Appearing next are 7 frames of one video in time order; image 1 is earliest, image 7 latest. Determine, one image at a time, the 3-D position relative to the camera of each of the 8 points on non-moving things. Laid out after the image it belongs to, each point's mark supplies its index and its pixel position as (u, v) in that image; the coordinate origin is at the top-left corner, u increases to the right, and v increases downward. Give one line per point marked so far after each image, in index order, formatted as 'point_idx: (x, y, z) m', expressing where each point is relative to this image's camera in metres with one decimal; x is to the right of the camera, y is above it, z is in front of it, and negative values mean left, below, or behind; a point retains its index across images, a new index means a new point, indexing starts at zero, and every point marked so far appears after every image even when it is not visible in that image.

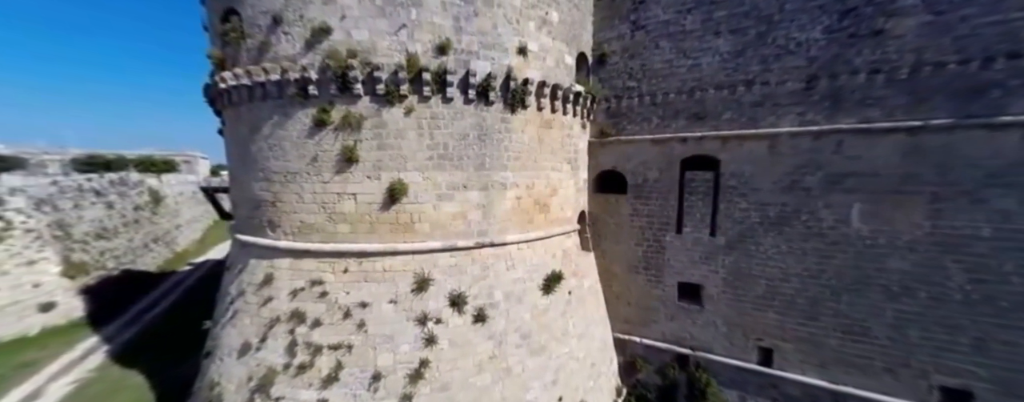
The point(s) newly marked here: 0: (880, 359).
0: (+6.1, -2.6, +5.4) m
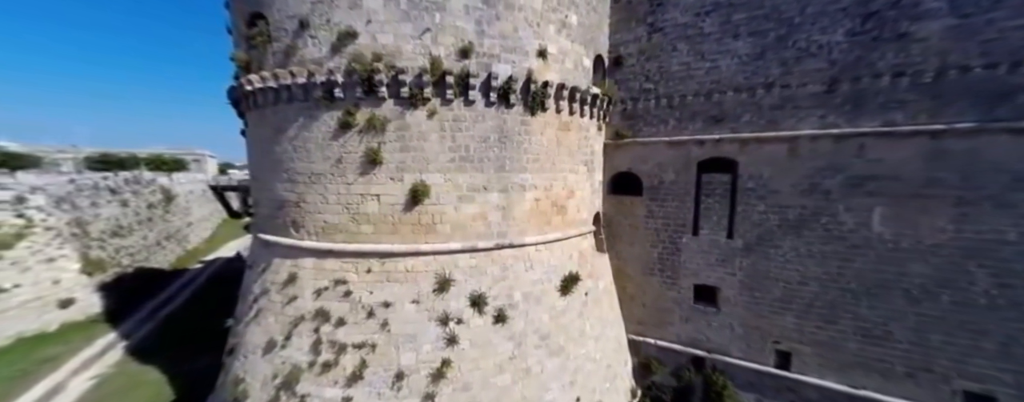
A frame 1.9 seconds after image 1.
0: (+6.4, -2.7, +5.4) m
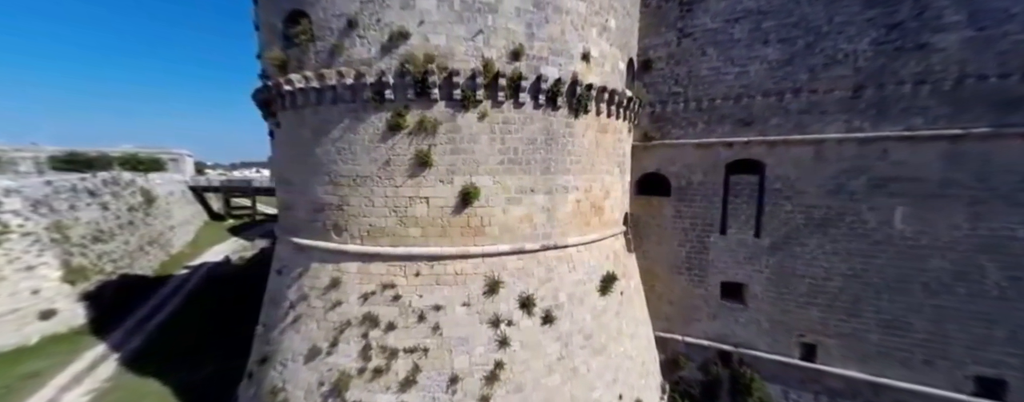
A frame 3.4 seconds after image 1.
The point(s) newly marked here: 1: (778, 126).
0: (+7.1, -2.7, +5.7) m
1: (+5.2, +1.5, +6.4) m
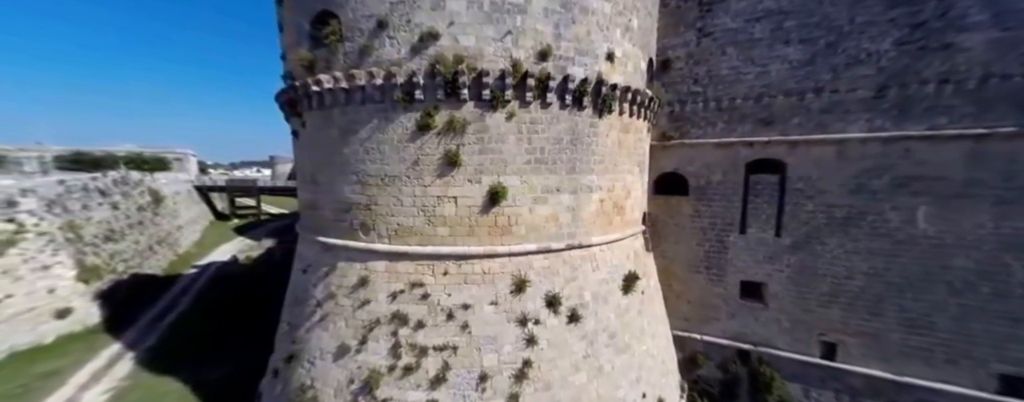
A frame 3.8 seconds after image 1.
0: (+7.6, -2.6, +5.8) m
1: (+5.6, +1.5, +6.4) m
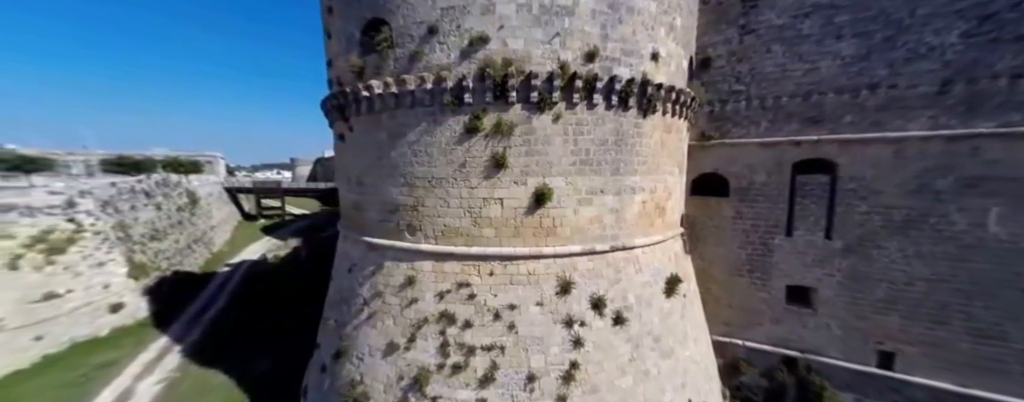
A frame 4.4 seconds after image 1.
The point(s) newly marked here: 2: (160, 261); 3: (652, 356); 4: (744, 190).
0: (+8.3, -2.7, +5.4) m
1: (+6.4, +1.4, +6.2) m
2: (-17.3, -2.9, +16.2) m
3: (+2.3, -2.6, +5.5) m
4: (+5.0, +0.3, +7.1) m
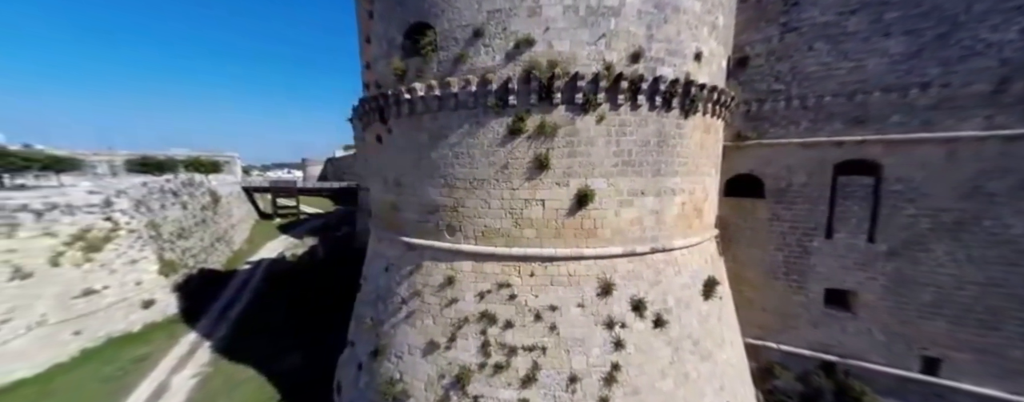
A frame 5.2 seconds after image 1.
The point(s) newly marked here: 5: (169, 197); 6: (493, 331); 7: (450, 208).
0: (+8.9, -2.7, +5.2) m
1: (+7.0, +1.4, +6.0) m
2: (-16.4, -2.9, +16.6) m
3: (+3.0, -2.6, +5.5) m
4: (+5.7, +0.2, +7.0) m
5: (-18.5, +0.2, +17.8) m
6: (-0.3, -2.0, +5.1) m
7: (-1.0, -0.1, +5.5) m
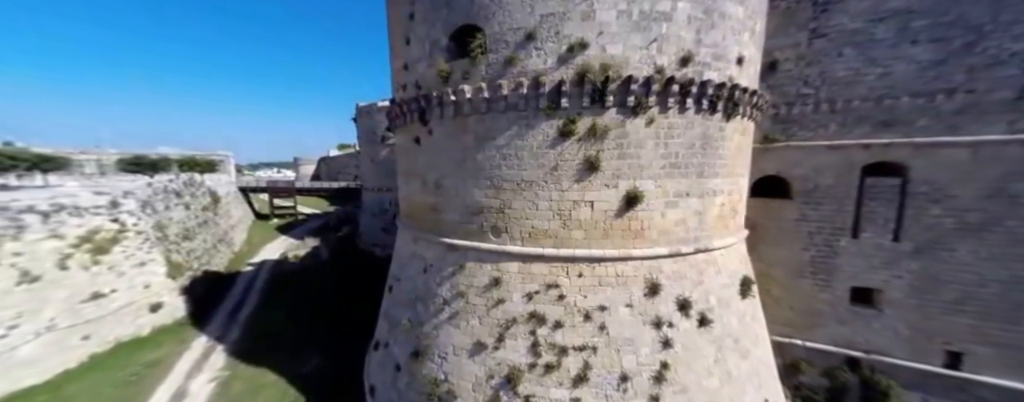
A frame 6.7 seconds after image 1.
0: (+9.7, -2.7, +5.4) m
1: (+7.8, +1.4, +6.2) m
2: (-15.8, -2.9, +16.4) m
3: (+3.8, -2.6, +5.6) m
4: (+6.5, +0.2, +7.2) m
5: (-18.0, +0.2, +17.5) m
6: (+0.5, -2.1, +5.2) m
7: (-0.3, -0.1, +5.5) m
